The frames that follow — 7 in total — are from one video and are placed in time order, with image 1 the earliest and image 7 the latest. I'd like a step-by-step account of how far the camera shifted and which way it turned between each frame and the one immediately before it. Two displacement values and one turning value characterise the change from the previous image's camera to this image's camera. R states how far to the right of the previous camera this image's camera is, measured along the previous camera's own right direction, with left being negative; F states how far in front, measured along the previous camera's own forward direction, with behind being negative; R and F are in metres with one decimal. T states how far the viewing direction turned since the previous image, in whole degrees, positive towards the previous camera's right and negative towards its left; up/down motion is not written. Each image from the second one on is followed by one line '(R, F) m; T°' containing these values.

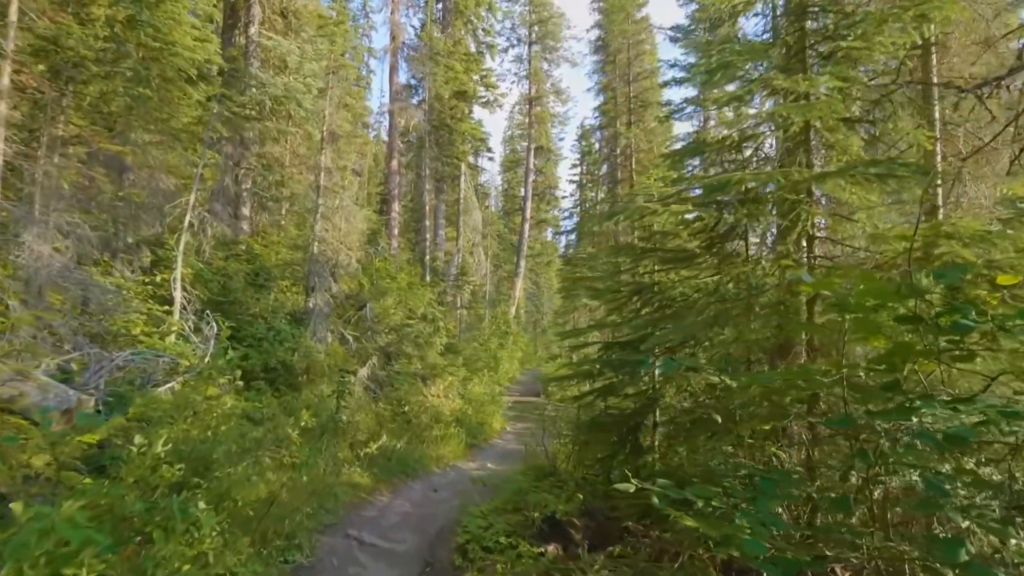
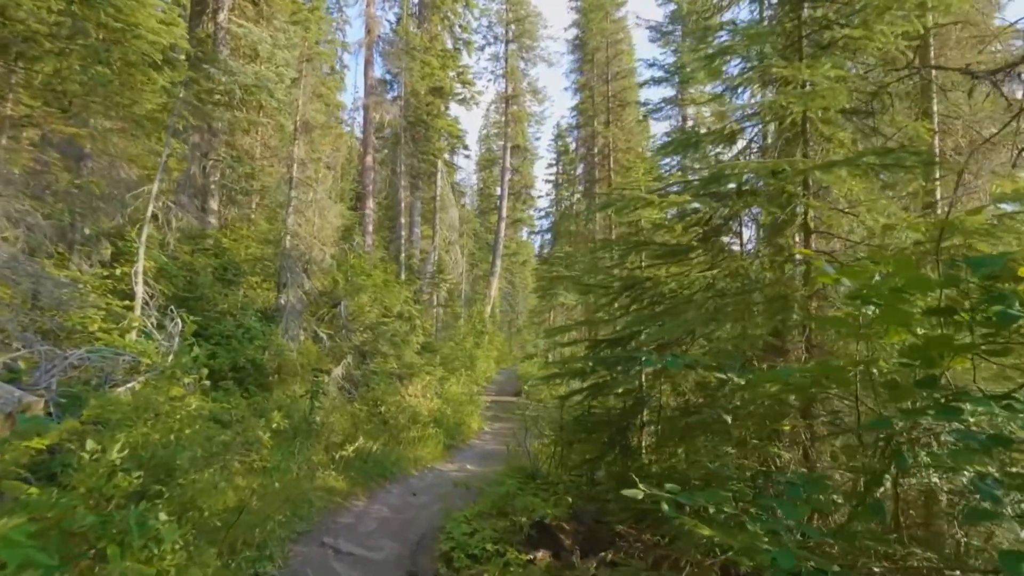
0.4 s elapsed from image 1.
(-0.1, +0.3) m; +3°
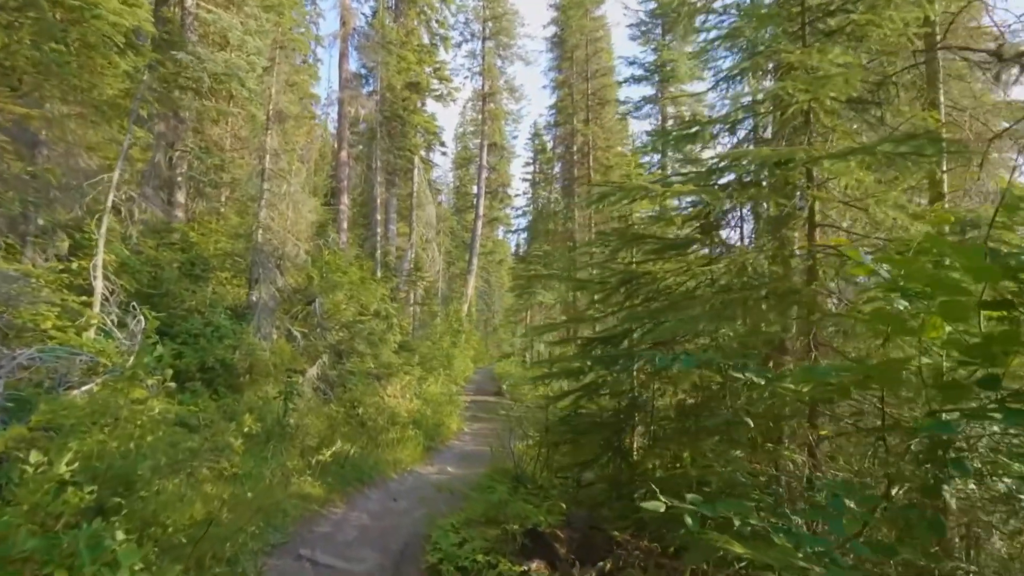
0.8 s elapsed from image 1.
(-0.2, +0.3) m; +3°
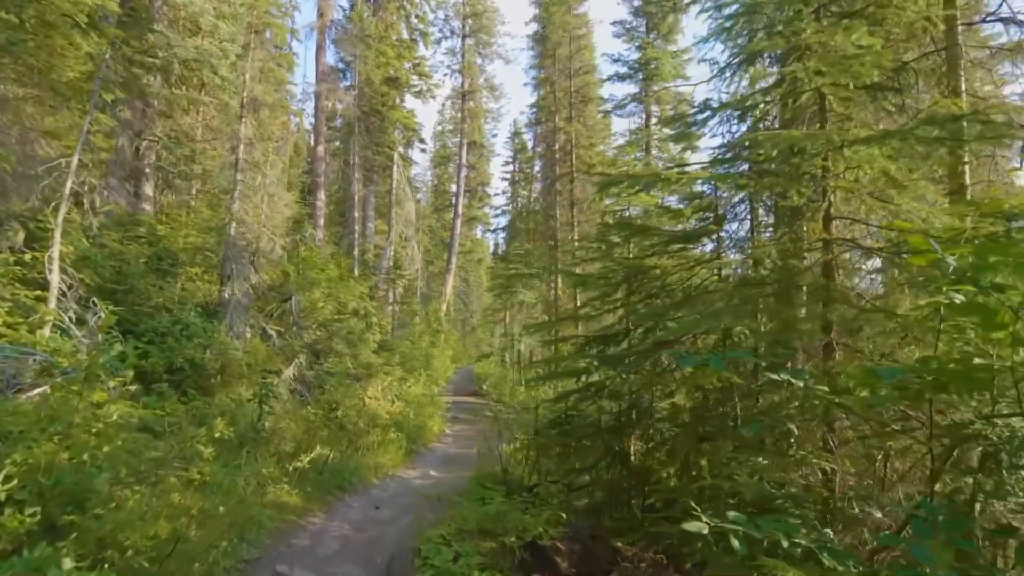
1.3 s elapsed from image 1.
(-0.2, +0.4) m; +2°
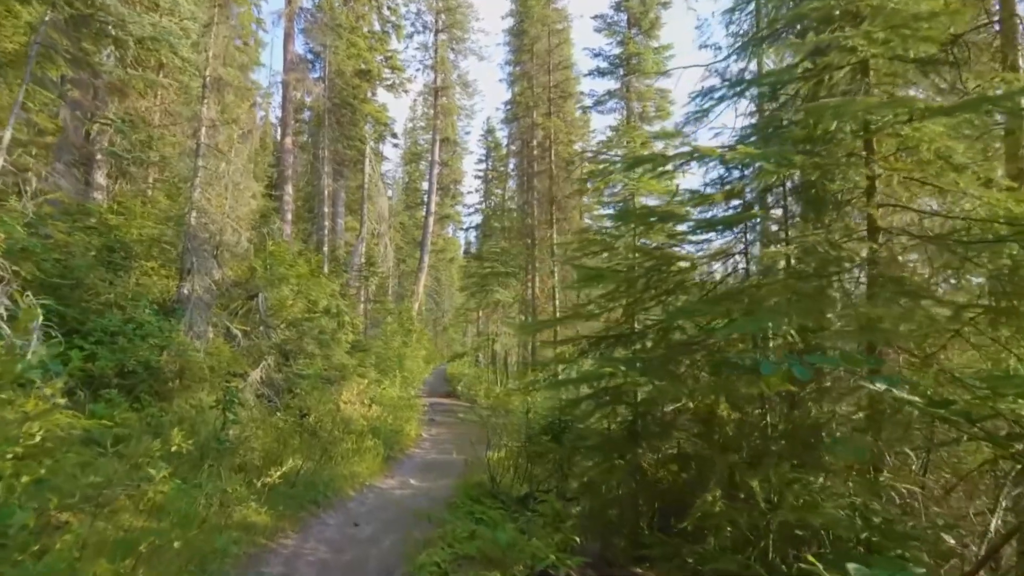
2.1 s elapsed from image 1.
(-0.3, +0.6) m; +3°
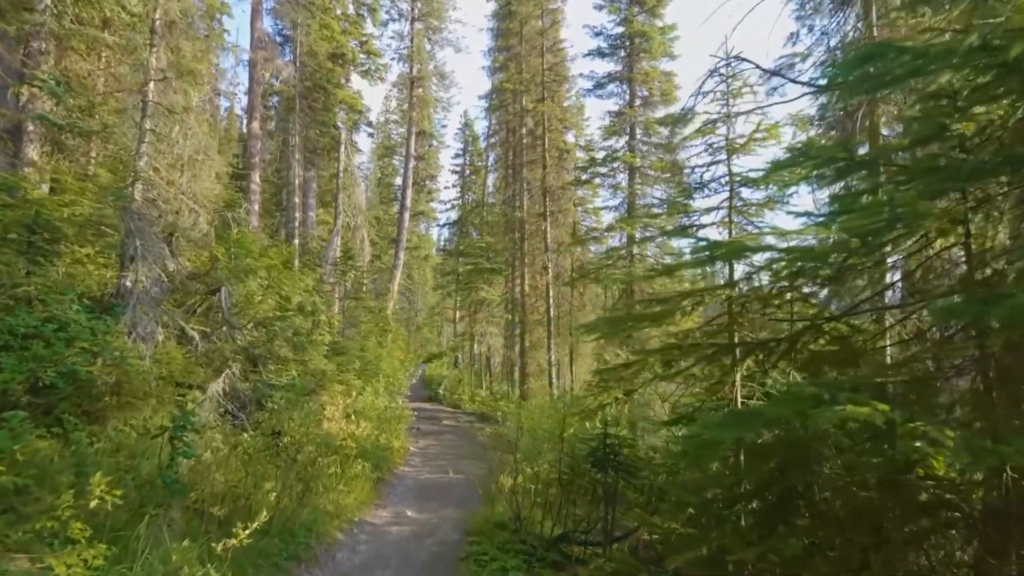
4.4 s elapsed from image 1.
(-0.7, +1.6) m; +3°
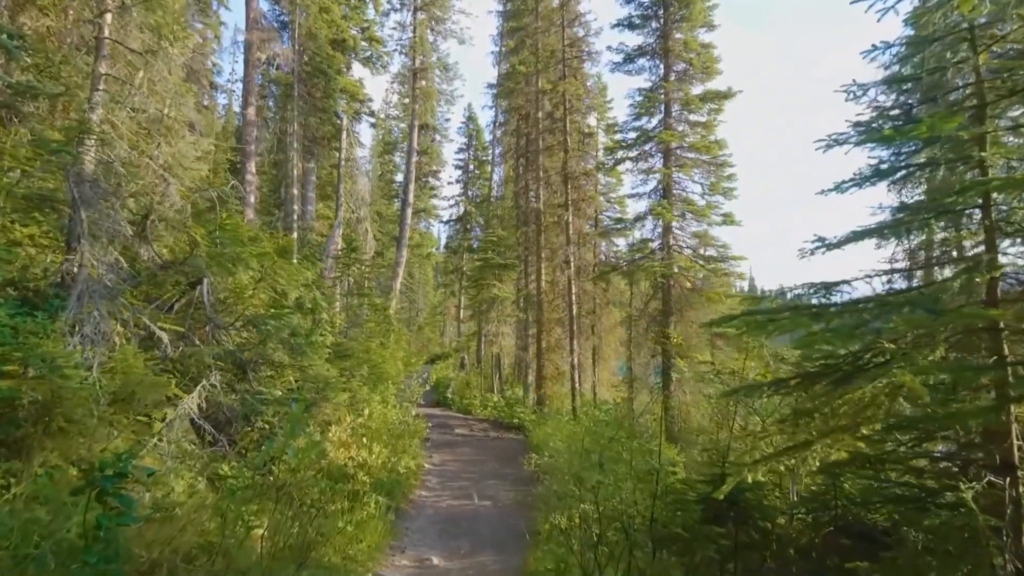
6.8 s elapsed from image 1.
(-0.7, +1.8) m; 0°
